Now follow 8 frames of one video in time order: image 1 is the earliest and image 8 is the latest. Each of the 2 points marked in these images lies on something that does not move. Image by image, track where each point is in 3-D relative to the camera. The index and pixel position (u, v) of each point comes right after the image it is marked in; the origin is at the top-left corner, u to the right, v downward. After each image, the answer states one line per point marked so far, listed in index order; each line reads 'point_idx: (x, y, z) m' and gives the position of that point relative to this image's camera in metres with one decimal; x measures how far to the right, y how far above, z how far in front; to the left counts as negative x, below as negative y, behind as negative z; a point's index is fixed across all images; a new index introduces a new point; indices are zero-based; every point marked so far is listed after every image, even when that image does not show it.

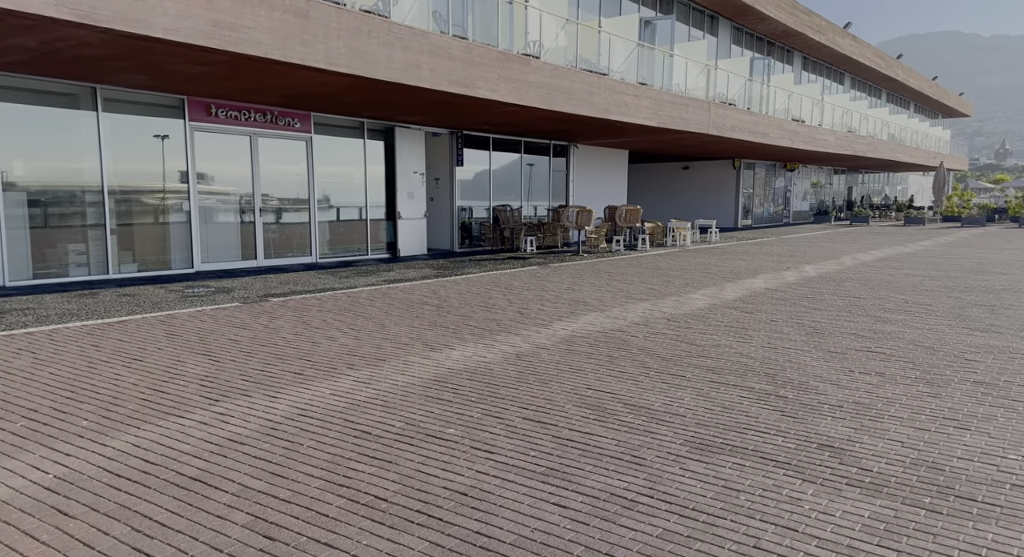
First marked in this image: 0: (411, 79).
0: (-1.5, +2.9, +11.3) m
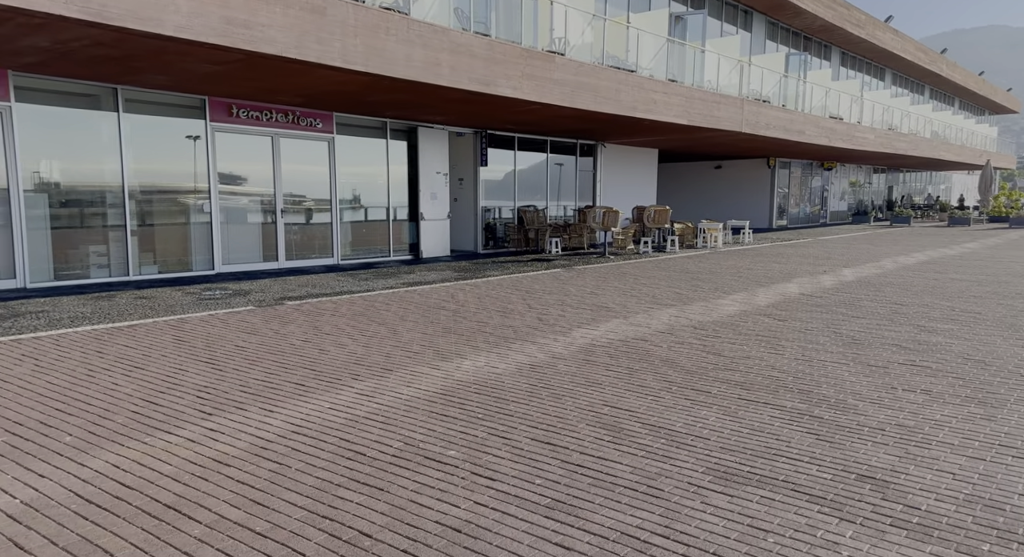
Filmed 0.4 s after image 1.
0: (-1.1, +2.8, +11.0) m
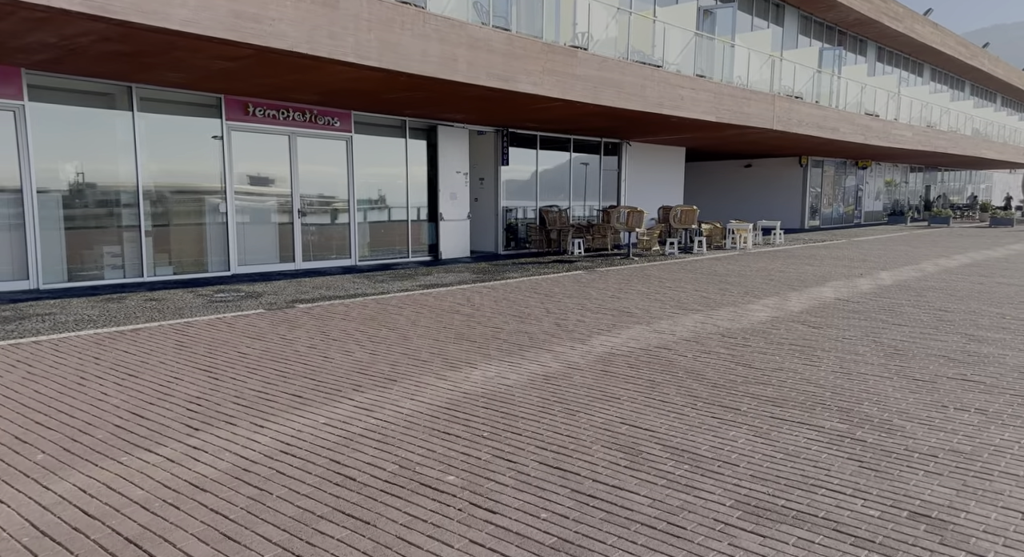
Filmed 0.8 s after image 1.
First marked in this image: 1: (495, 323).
0: (-0.9, +2.8, +10.7) m
1: (-0.2, -0.5, +8.0) m
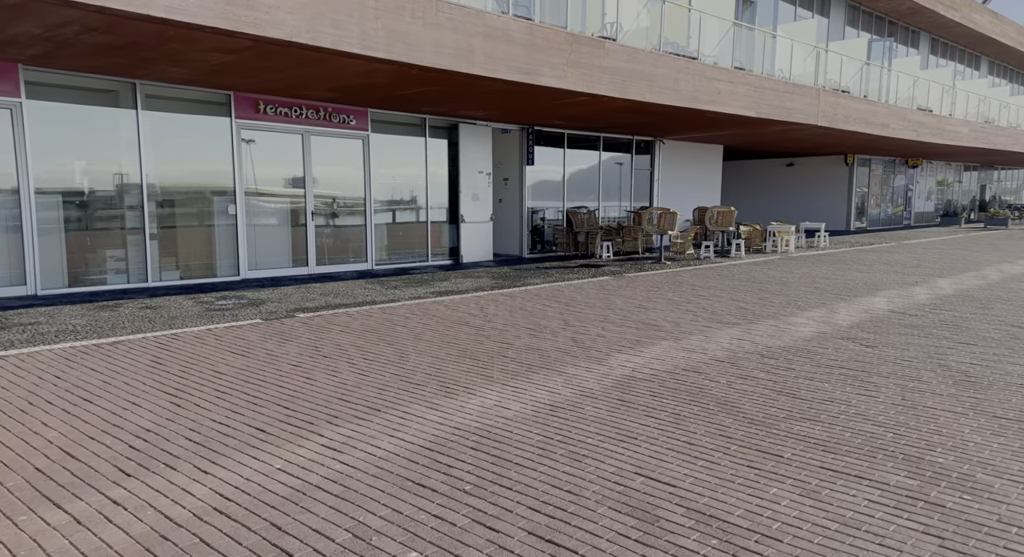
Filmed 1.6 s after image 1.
0: (-0.6, +2.7, +10.0) m
1: (-0.1, -0.6, +7.2) m
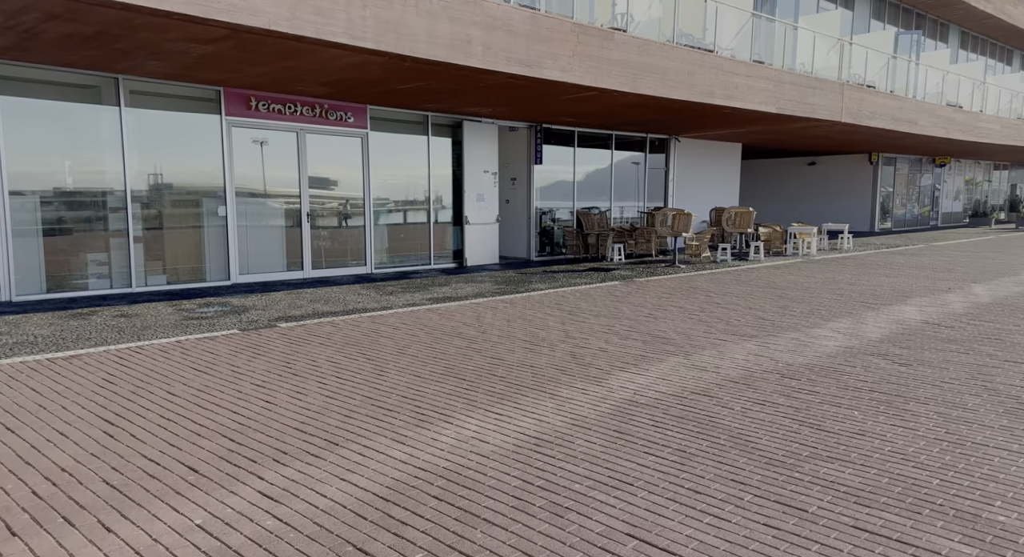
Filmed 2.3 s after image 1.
0: (-0.6, +2.6, +9.3) m
1: (-0.1, -0.6, +6.5) m
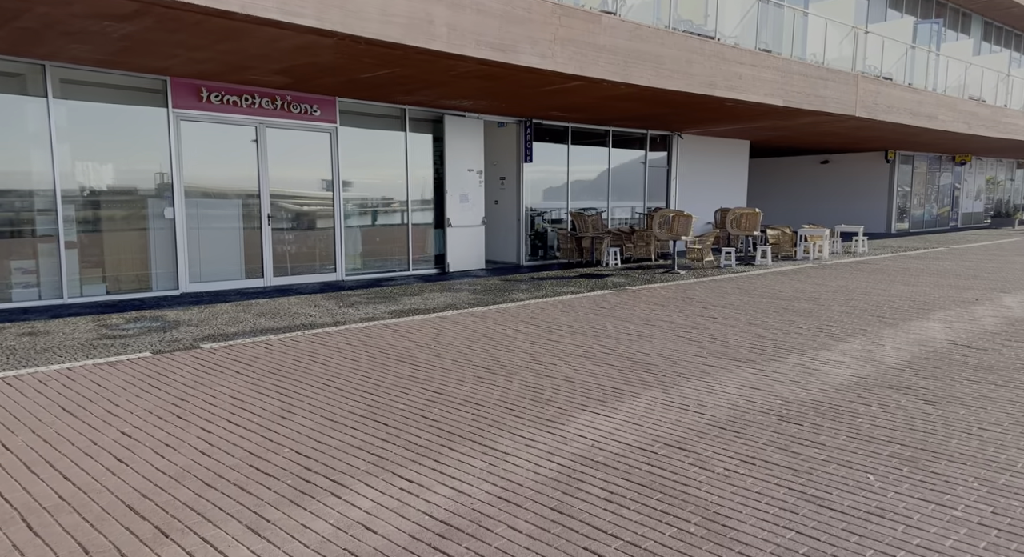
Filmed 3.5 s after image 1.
0: (-0.9, +2.5, +8.2) m
1: (-0.5, -0.8, +5.5) m
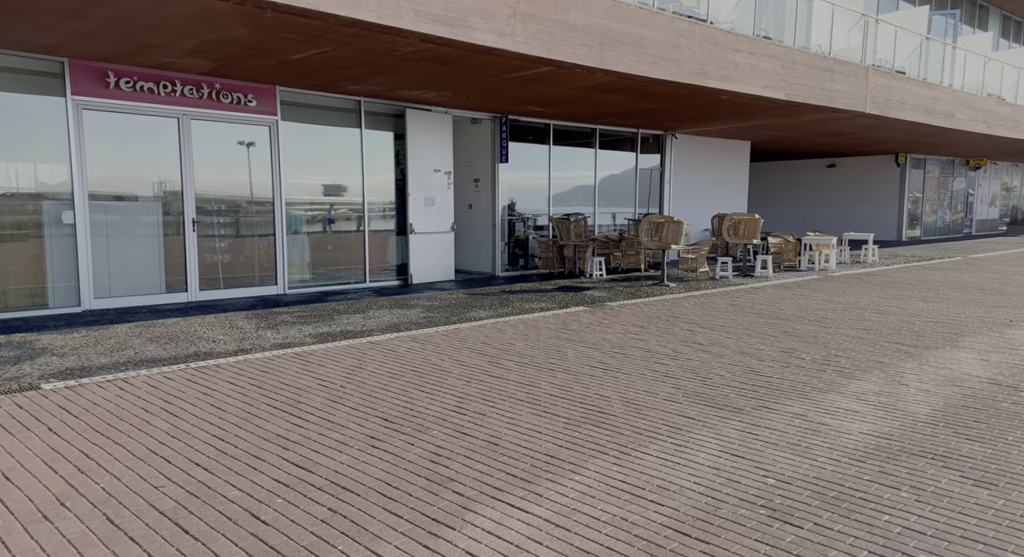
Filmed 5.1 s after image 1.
0: (-1.4, +2.3, +6.8) m
1: (-1.0, -0.9, +4.0) m
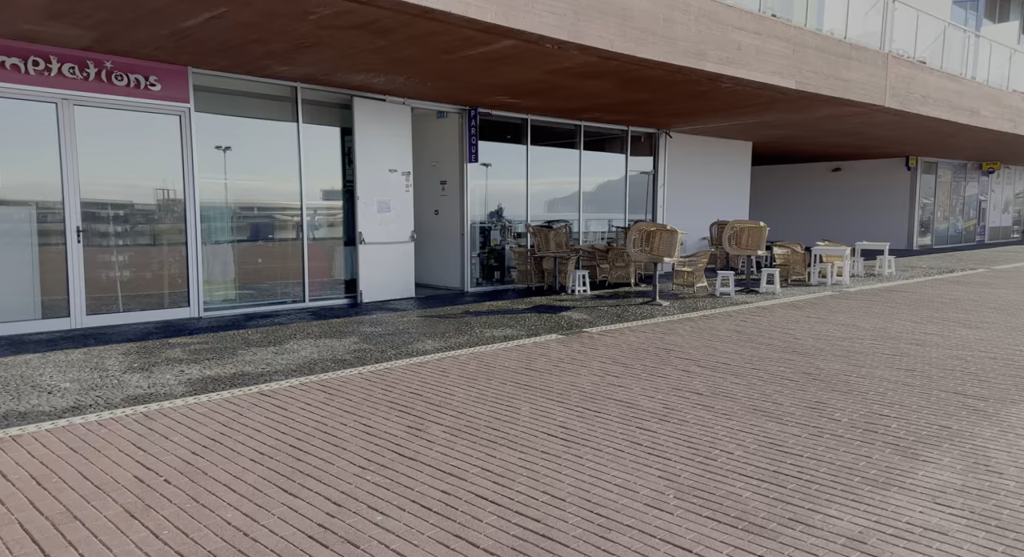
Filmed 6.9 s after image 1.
0: (-1.9, +2.1, +5.0) m
1: (-1.5, -1.1, +2.1) m
